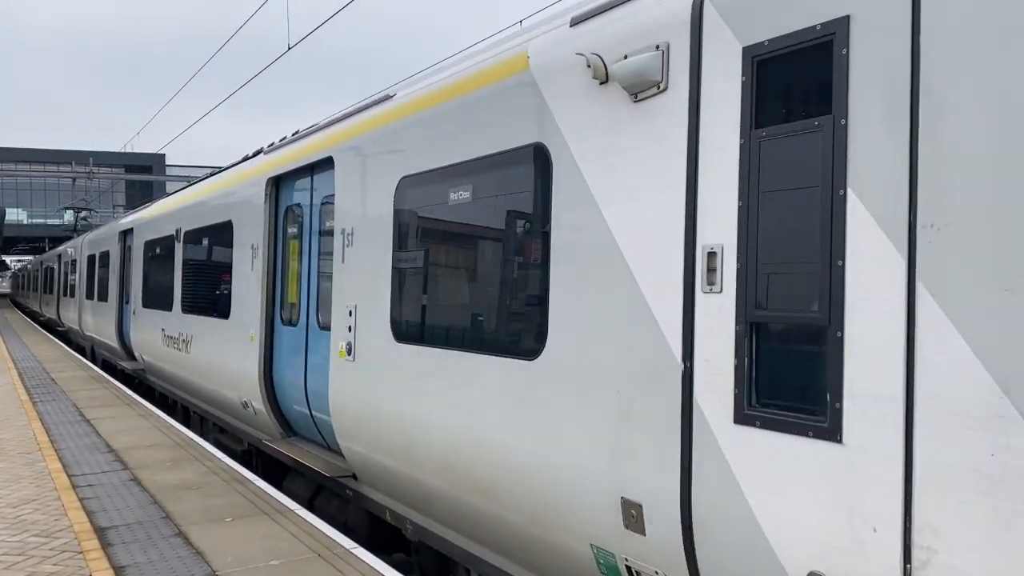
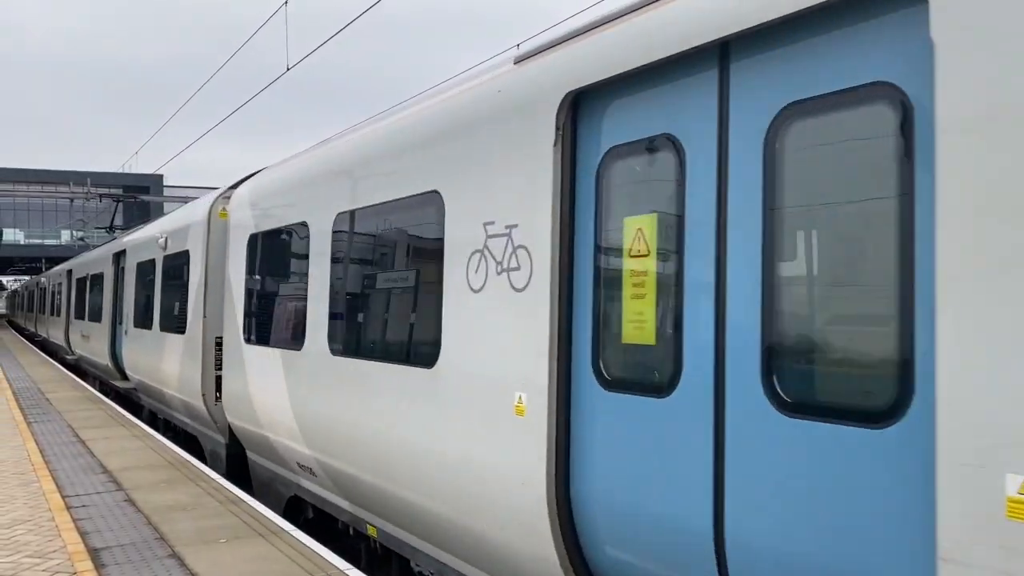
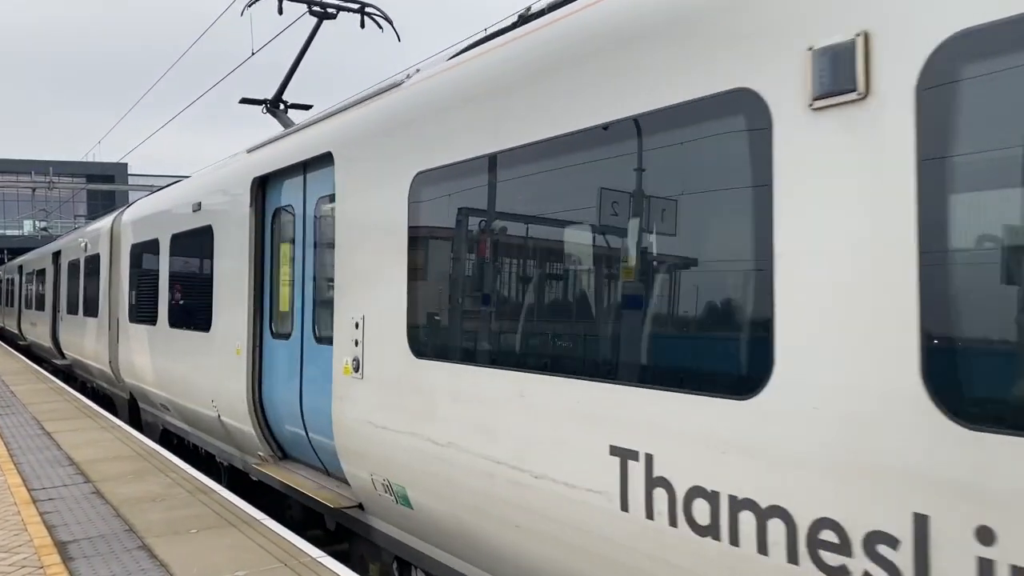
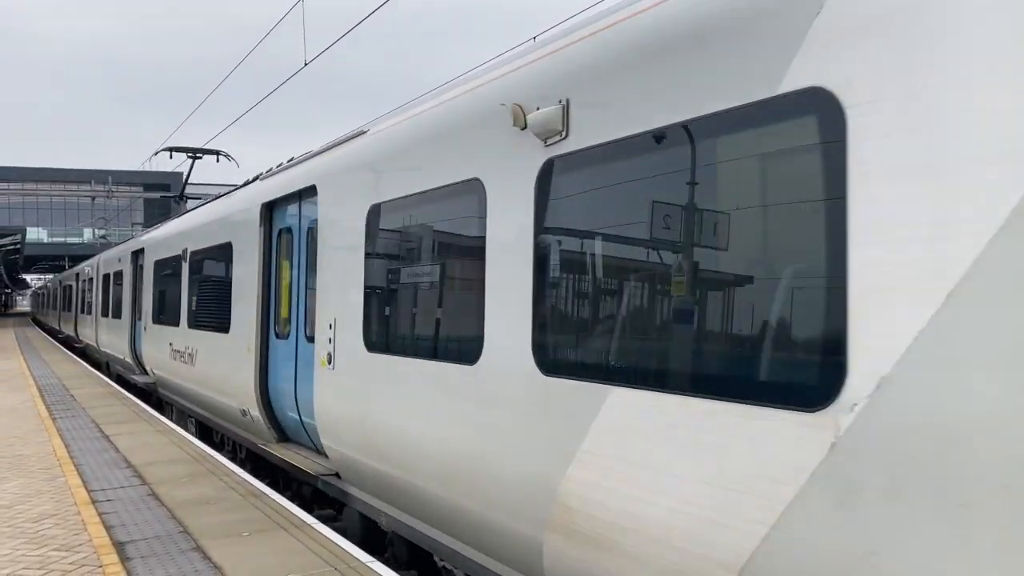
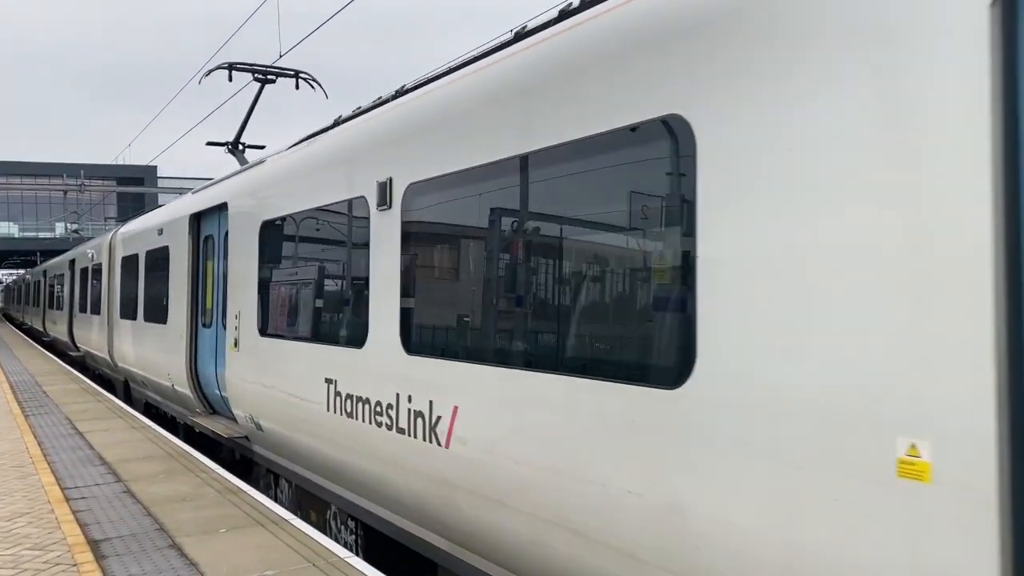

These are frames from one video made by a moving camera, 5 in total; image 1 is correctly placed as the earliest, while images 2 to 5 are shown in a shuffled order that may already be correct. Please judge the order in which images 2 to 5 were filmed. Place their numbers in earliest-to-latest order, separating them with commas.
2, 4, 5, 3
